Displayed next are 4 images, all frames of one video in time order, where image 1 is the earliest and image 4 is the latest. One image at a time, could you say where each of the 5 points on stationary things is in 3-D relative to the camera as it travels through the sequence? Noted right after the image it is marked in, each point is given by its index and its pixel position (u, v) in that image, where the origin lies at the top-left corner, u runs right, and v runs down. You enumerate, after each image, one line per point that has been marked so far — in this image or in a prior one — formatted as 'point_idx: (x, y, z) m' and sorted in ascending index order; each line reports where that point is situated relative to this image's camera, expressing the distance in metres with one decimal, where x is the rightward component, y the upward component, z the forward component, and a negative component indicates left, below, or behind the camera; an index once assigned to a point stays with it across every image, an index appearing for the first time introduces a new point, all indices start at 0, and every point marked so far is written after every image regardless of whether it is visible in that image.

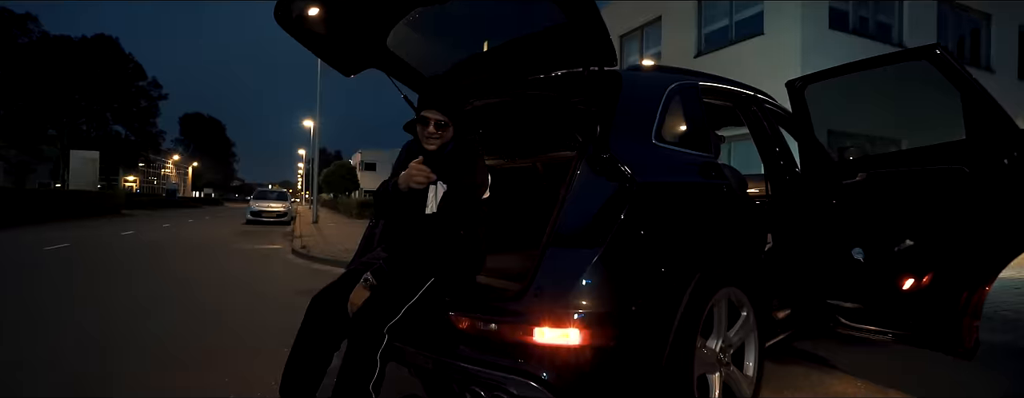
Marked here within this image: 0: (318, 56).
0: (-1.1, +0.8, +3.4) m
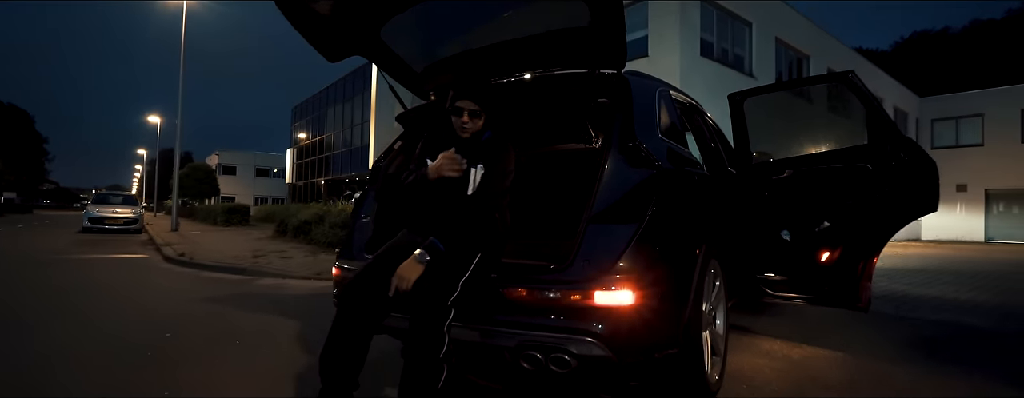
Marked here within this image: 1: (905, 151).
0: (-1.2, +0.9, +3.5) m
1: (+2.5, +0.3, +3.9) m
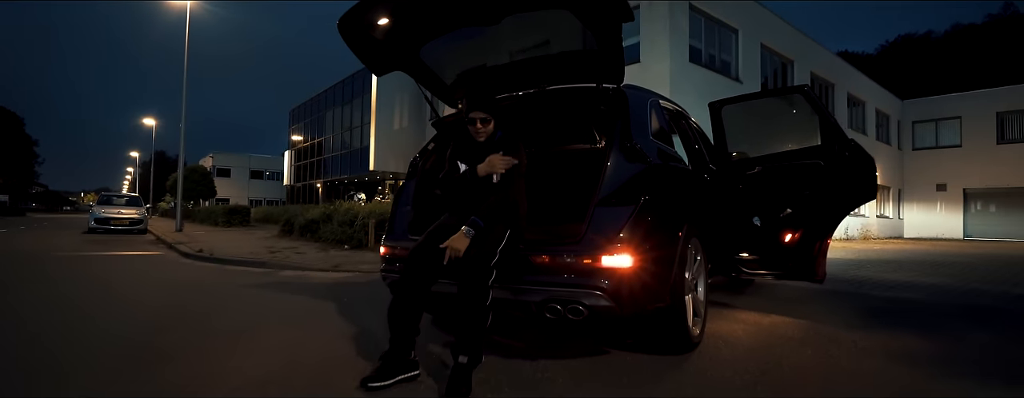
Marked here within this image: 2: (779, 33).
0: (-1.0, +1.0, +4.2) m
1: (+2.6, +0.4, +4.7) m
2: (+8.1, +5.0, +17.9) m
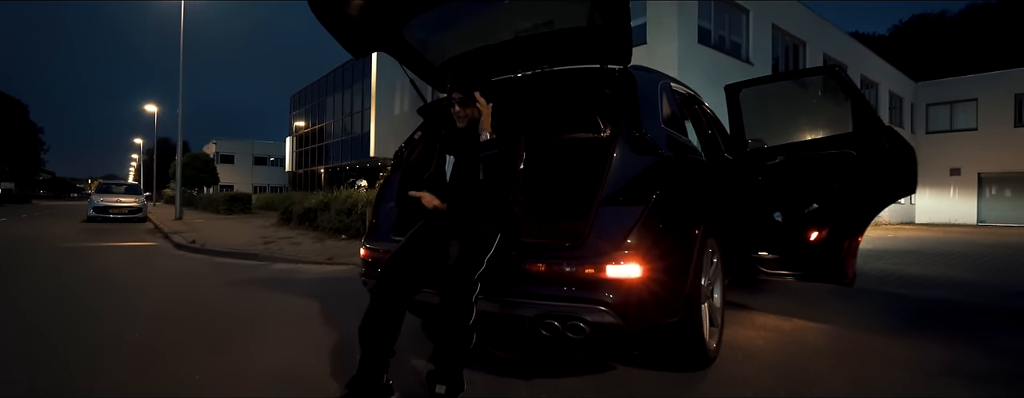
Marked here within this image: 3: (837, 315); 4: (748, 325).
0: (-1.1, +1.0, +3.7) m
1: (+2.6, +0.4, +4.2) m
2: (+8.1, +5.4, +17.2) m
3: (+2.7, -0.9, +4.8) m
4: (+1.7, -0.9, +4.4) m
